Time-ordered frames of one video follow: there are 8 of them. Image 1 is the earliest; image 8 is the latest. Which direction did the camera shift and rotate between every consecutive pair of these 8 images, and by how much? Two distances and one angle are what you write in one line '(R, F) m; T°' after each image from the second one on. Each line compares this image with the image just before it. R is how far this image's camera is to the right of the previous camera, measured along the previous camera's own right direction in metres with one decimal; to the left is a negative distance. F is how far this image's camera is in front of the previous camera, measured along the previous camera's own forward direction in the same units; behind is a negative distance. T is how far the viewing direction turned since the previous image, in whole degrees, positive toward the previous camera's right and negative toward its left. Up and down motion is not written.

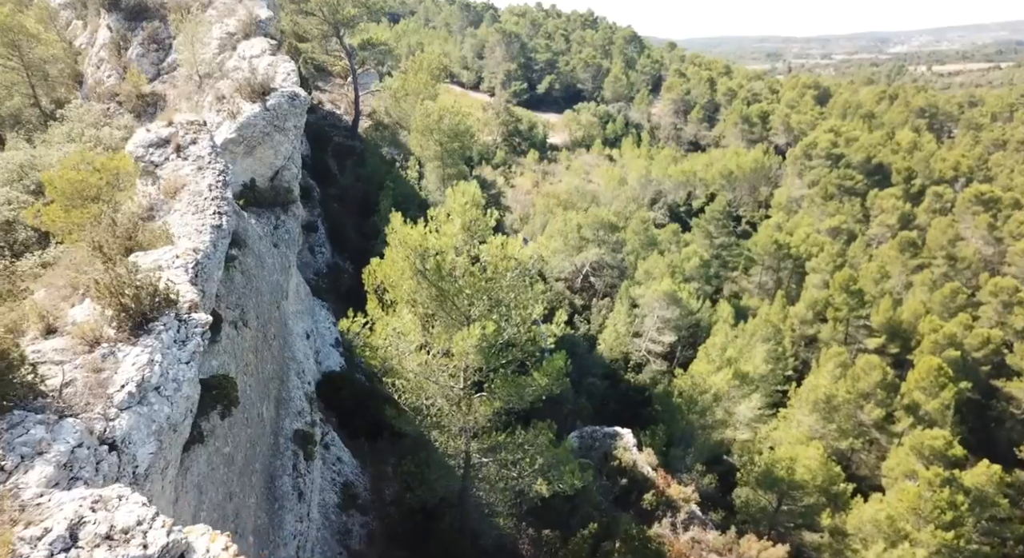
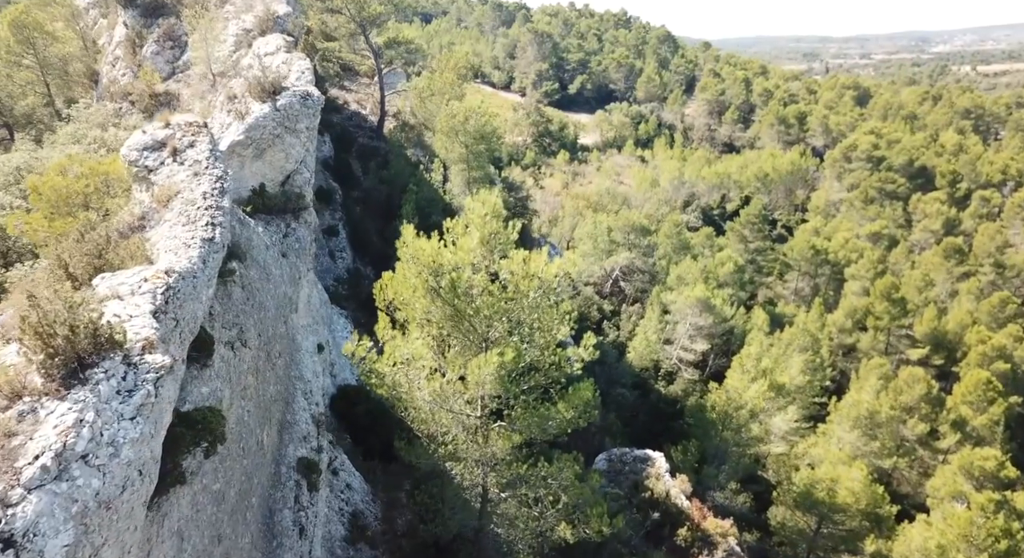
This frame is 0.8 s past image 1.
(0.0, +0.3) m; -3°
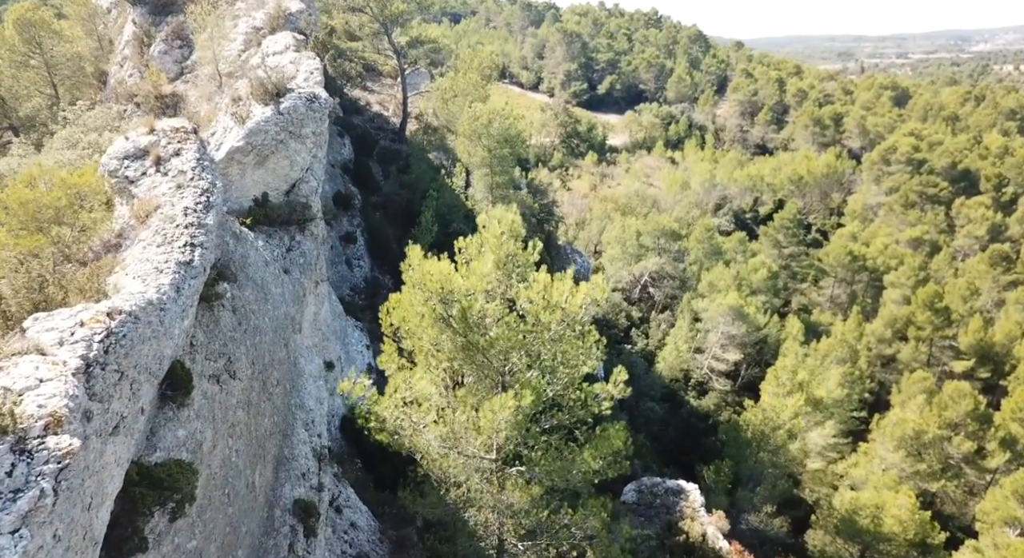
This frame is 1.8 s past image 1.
(0.0, +0.4) m; -2°
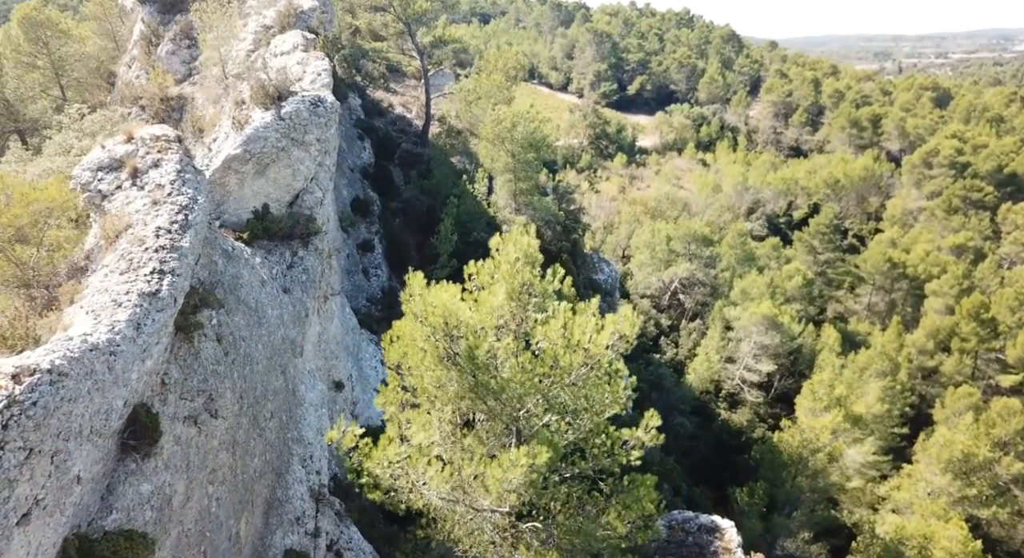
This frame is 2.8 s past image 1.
(0.0, +0.3) m; -2°
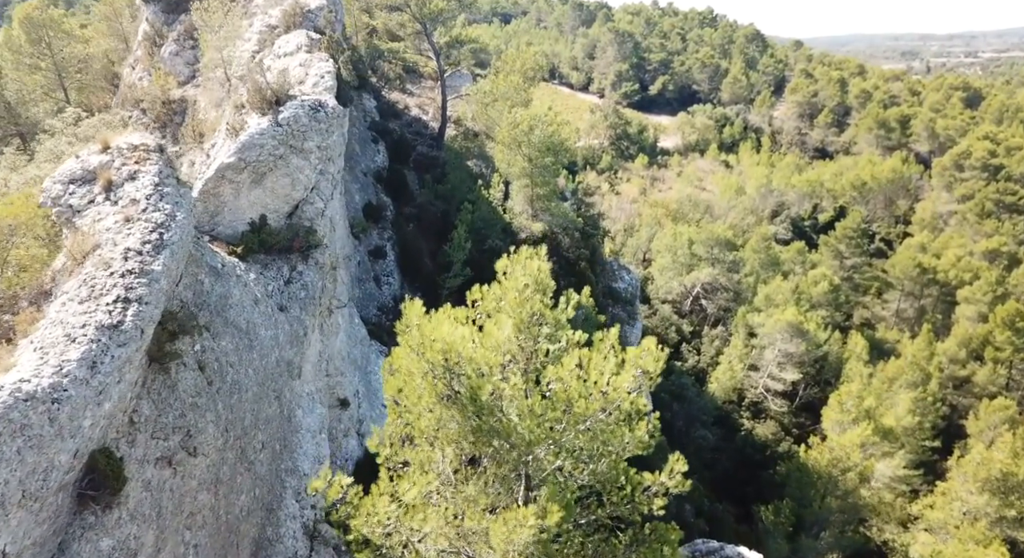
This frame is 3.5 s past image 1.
(0.0, +0.2) m; -2°
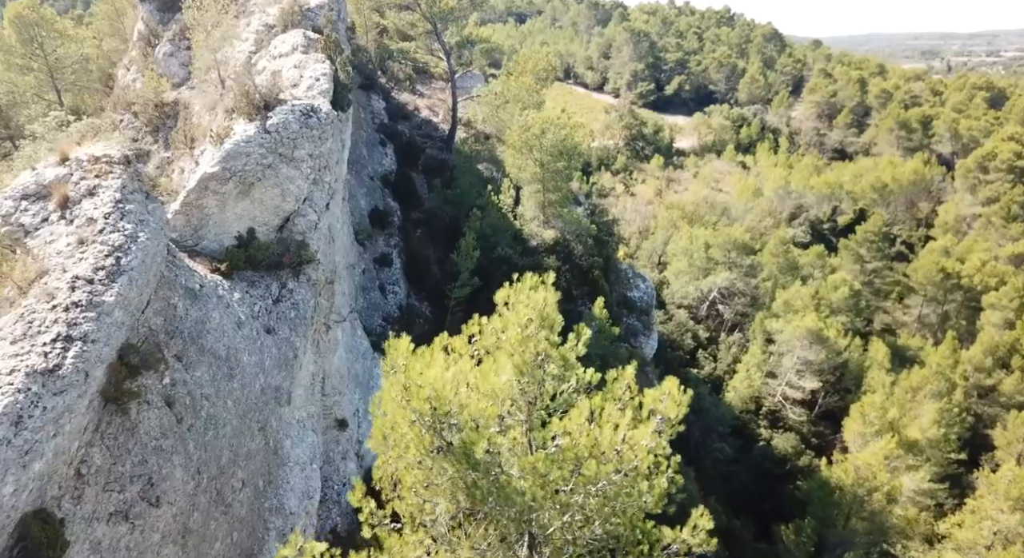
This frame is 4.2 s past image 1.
(0.0, +0.3) m; -1°
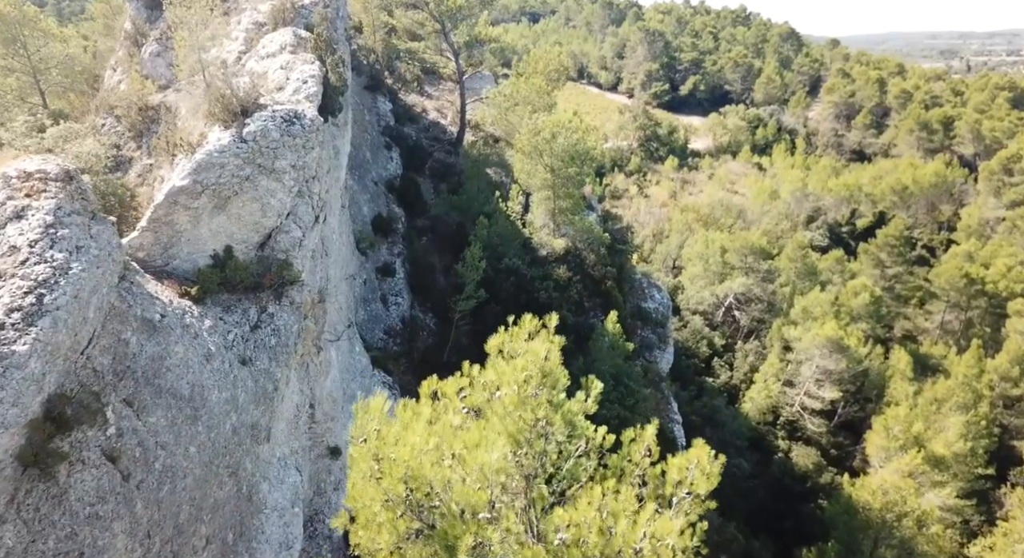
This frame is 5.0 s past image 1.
(0.0, +0.3) m; -1°
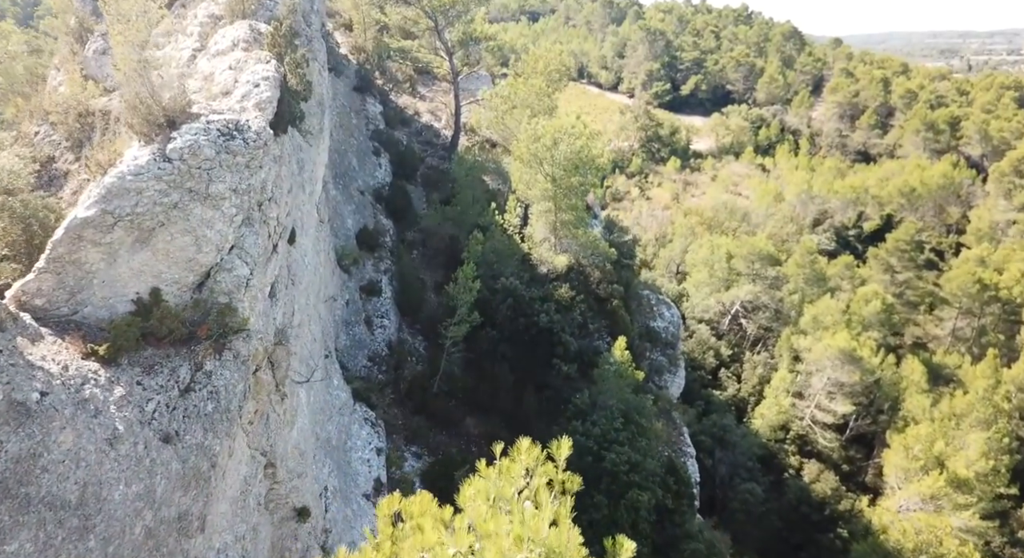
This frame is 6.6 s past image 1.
(0.0, +0.5) m; 0°
